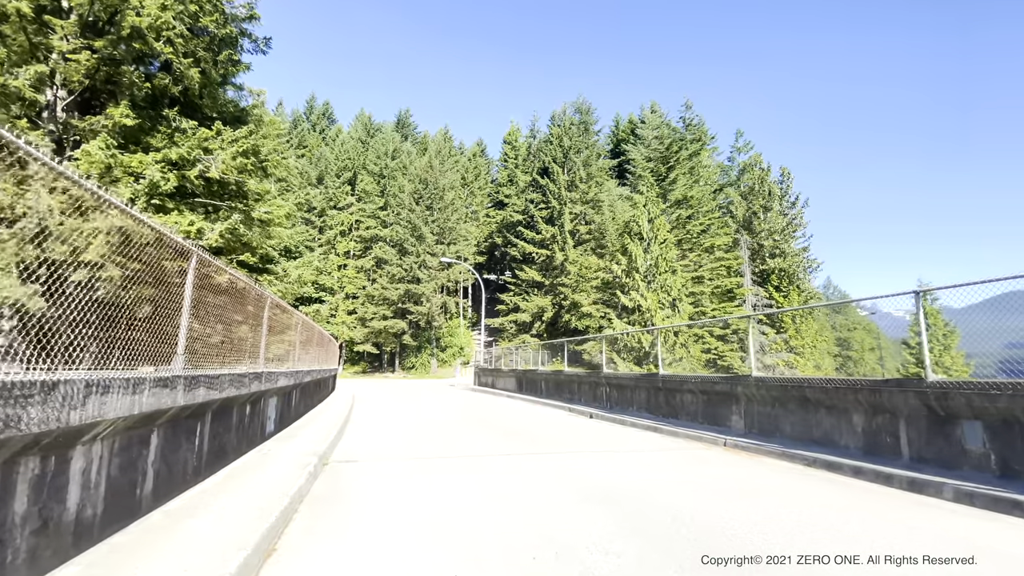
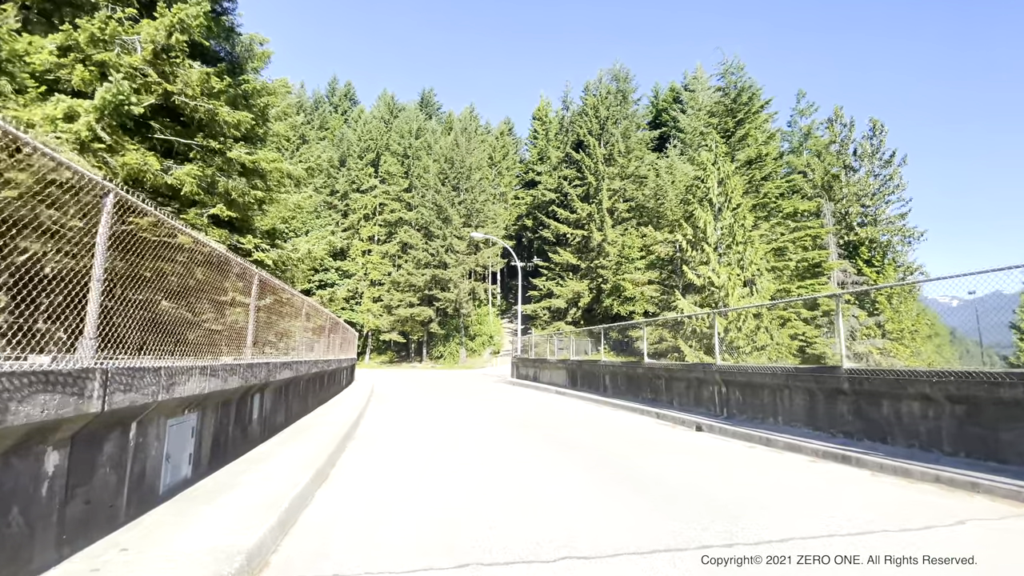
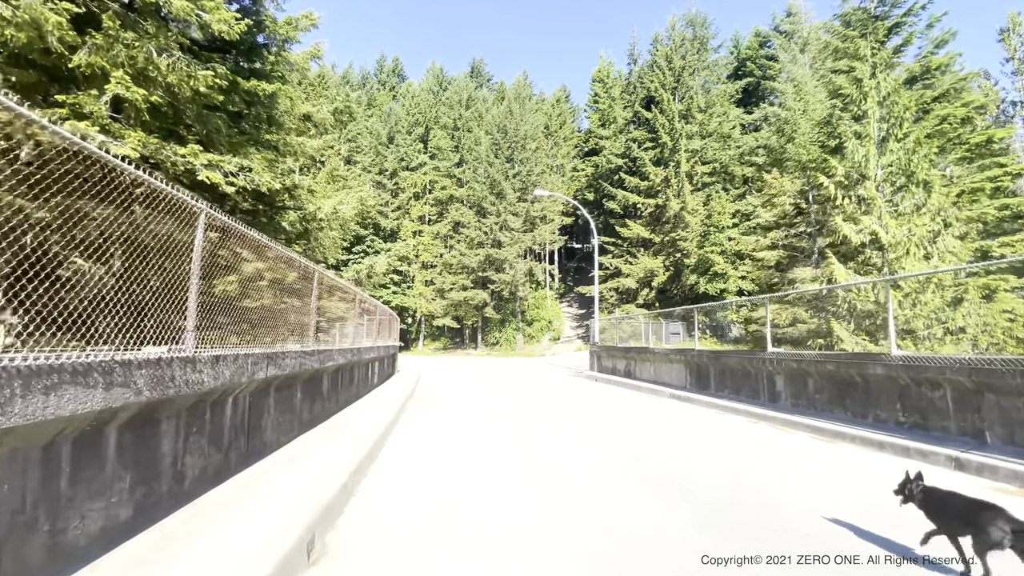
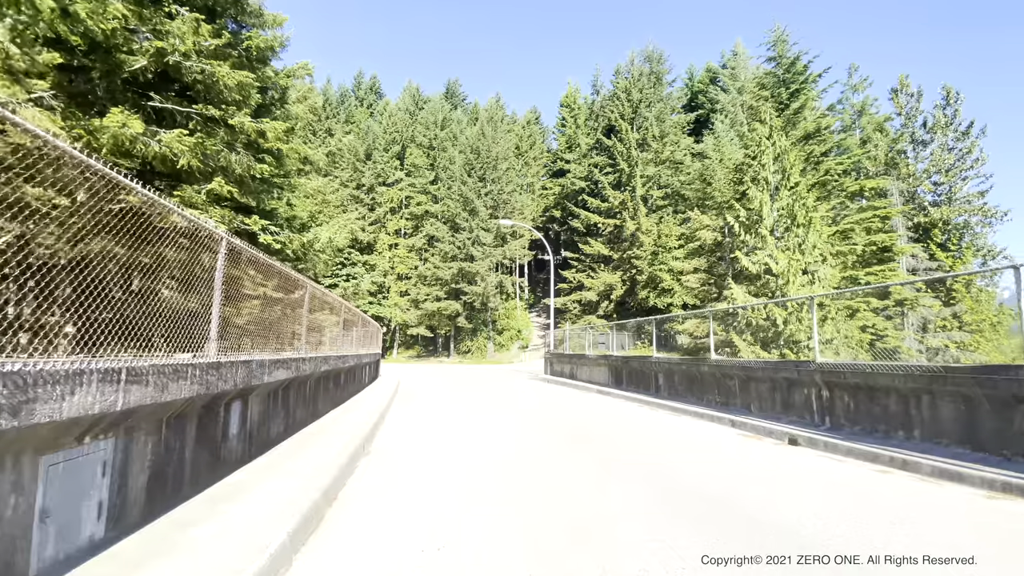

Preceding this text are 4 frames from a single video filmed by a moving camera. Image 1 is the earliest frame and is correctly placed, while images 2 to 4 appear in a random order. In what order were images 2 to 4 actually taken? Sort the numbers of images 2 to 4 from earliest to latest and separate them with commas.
2, 4, 3
